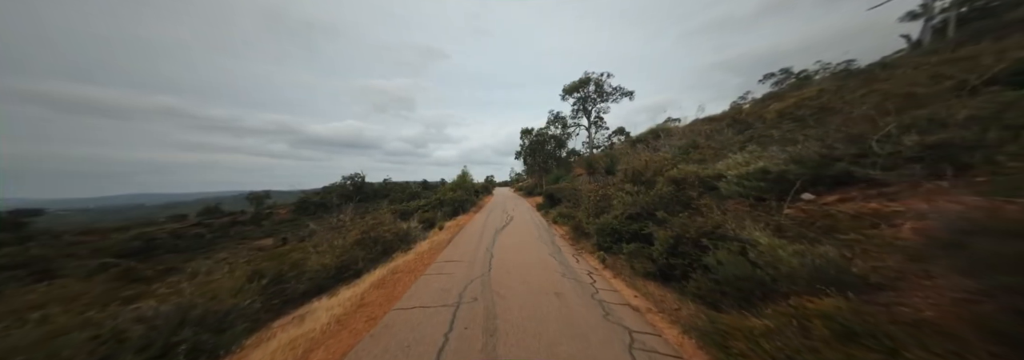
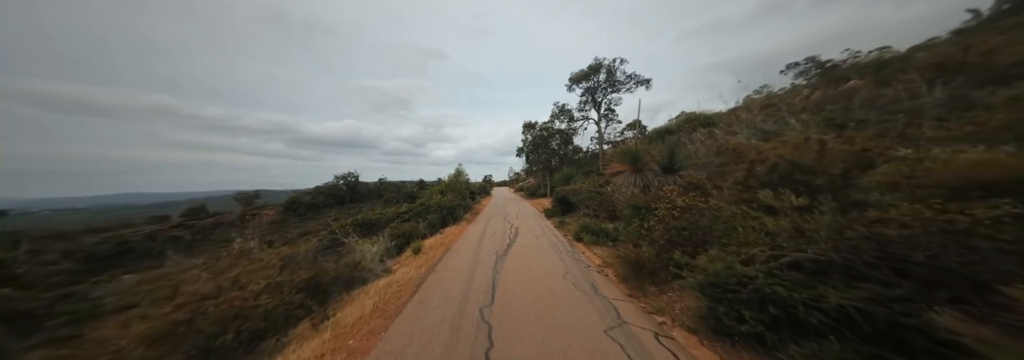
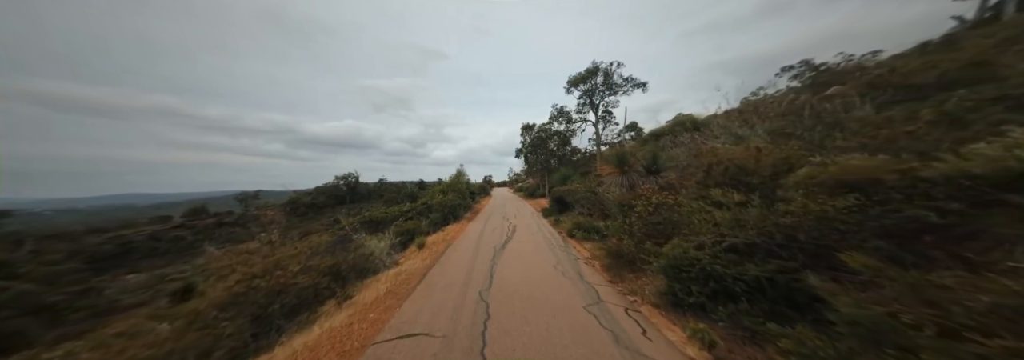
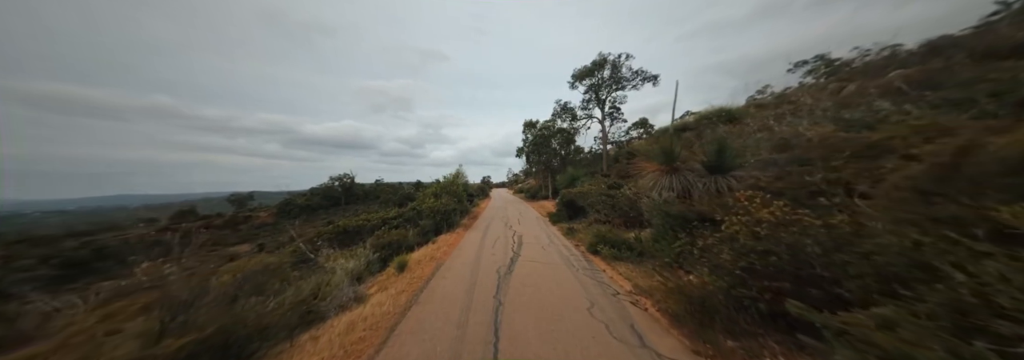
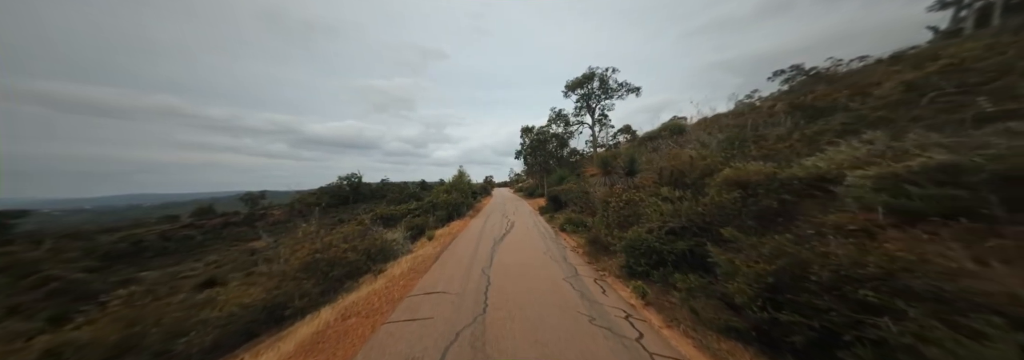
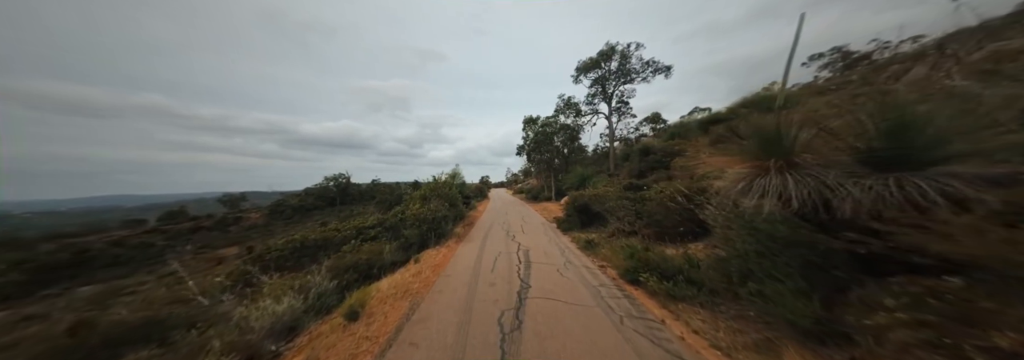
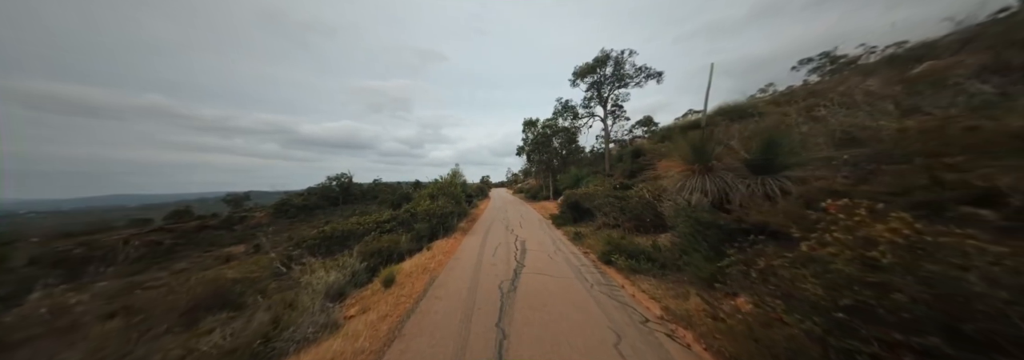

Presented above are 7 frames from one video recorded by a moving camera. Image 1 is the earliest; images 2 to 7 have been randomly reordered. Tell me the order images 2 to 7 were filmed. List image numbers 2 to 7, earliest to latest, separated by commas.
5, 3, 2, 4, 7, 6
